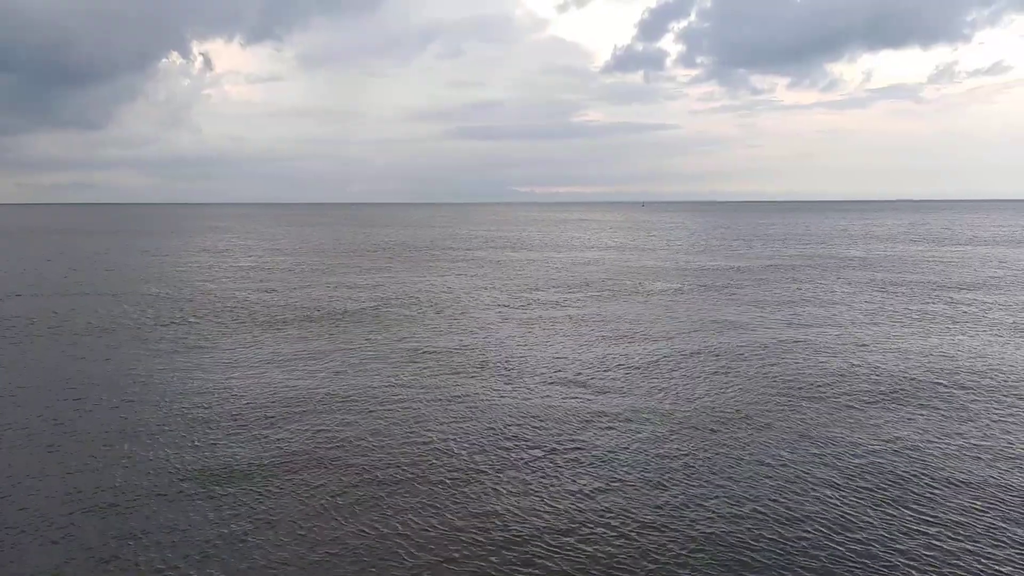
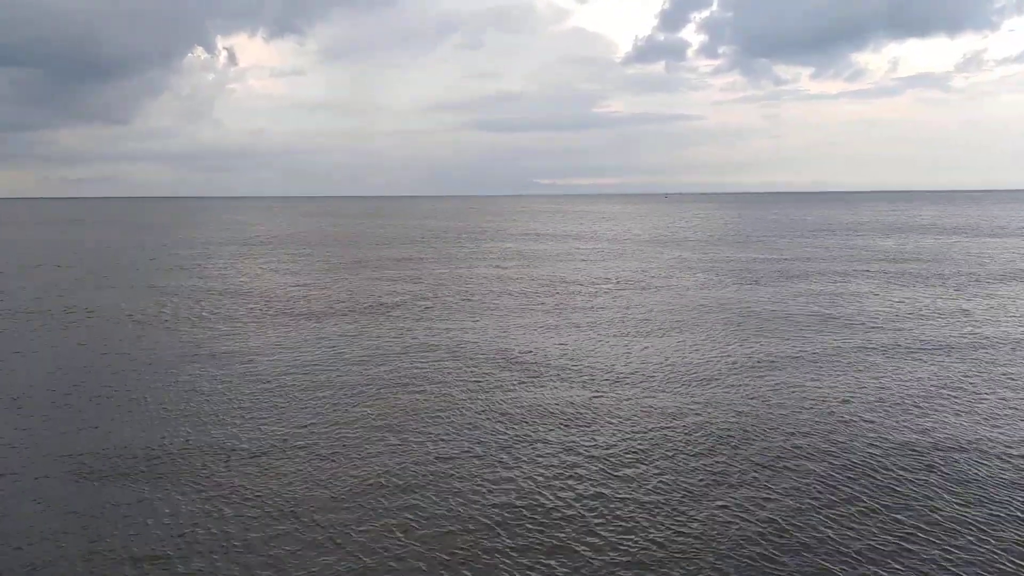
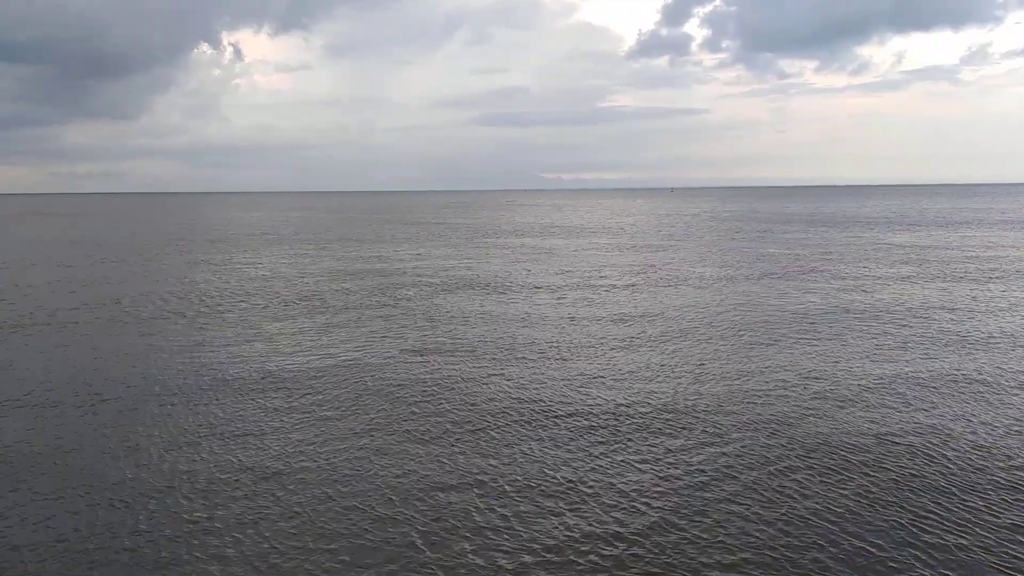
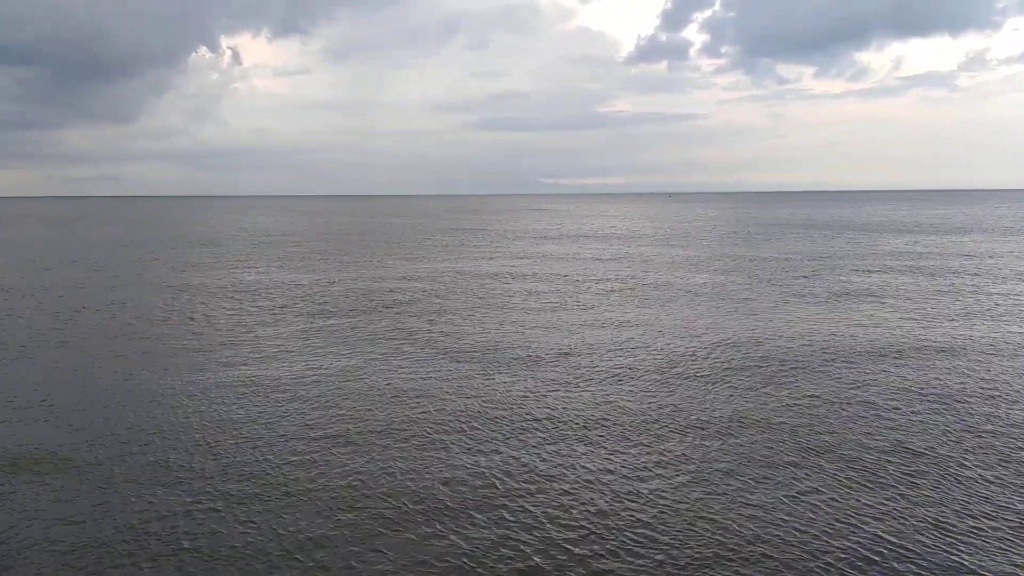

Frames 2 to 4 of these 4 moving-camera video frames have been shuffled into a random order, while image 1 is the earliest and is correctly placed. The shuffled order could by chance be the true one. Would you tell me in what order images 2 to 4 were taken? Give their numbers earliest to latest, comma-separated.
2, 4, 3
